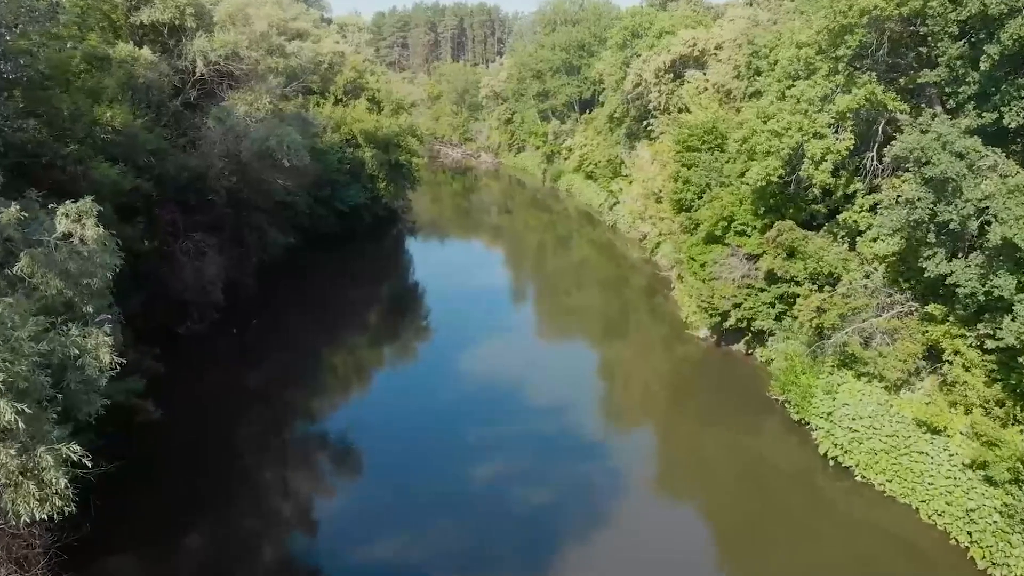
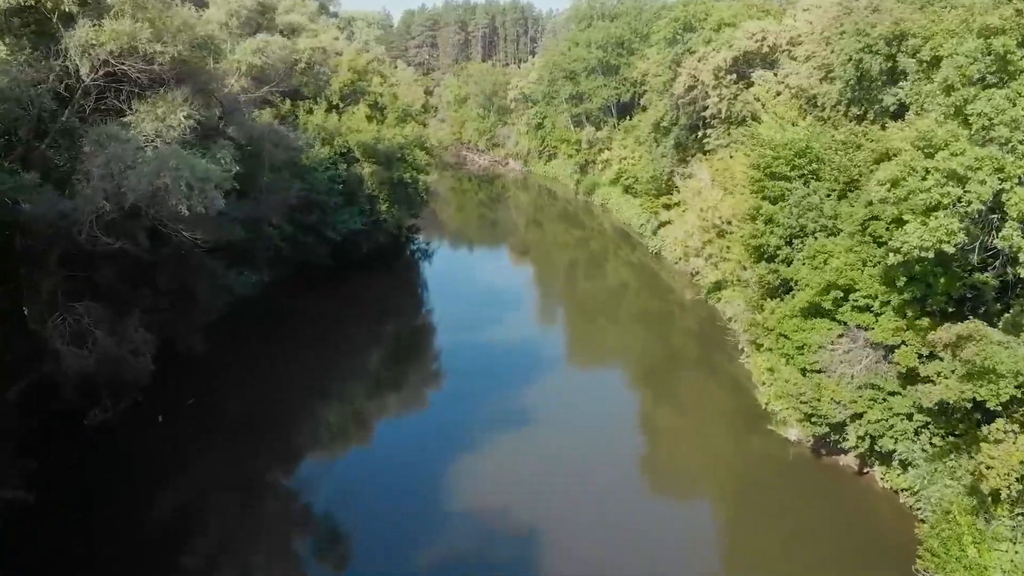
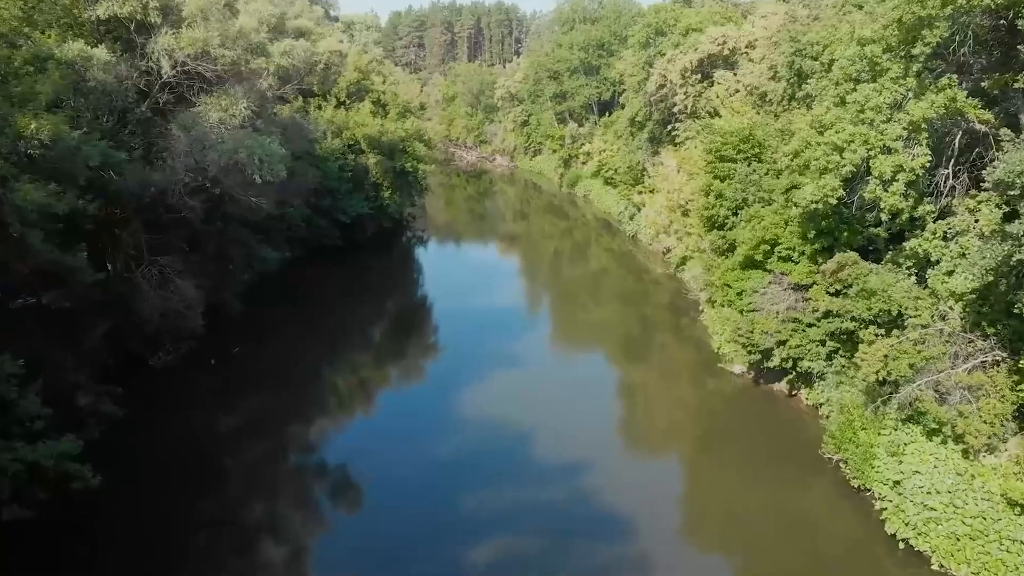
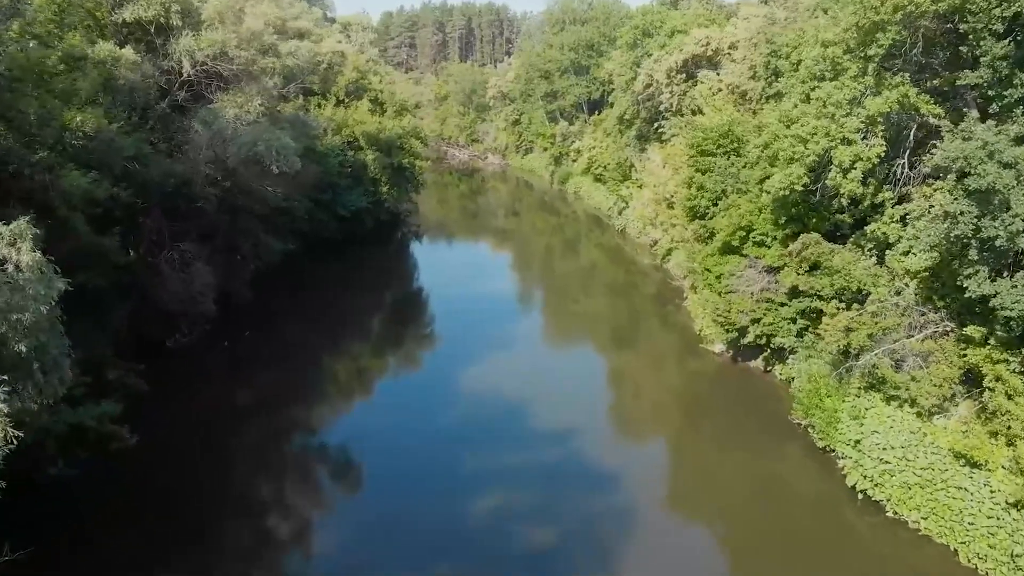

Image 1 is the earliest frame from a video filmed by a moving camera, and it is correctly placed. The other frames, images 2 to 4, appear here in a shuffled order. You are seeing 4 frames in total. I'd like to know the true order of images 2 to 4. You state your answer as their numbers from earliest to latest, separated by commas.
4, 3, 2
